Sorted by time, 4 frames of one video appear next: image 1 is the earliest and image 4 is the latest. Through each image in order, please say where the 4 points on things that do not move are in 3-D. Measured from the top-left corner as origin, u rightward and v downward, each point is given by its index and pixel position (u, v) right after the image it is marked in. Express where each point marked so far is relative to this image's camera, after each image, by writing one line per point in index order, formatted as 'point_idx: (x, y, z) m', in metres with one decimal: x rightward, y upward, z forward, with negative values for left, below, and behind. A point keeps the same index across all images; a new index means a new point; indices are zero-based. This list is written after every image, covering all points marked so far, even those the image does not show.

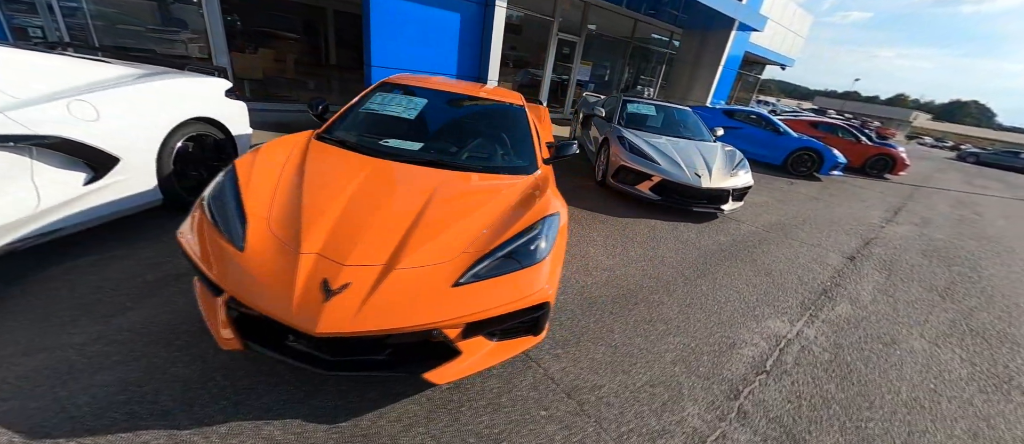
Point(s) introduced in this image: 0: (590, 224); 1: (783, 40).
0: (+0.8, 0.0, +3.8) m
1: (+11.9, +8.1, +16.3) m
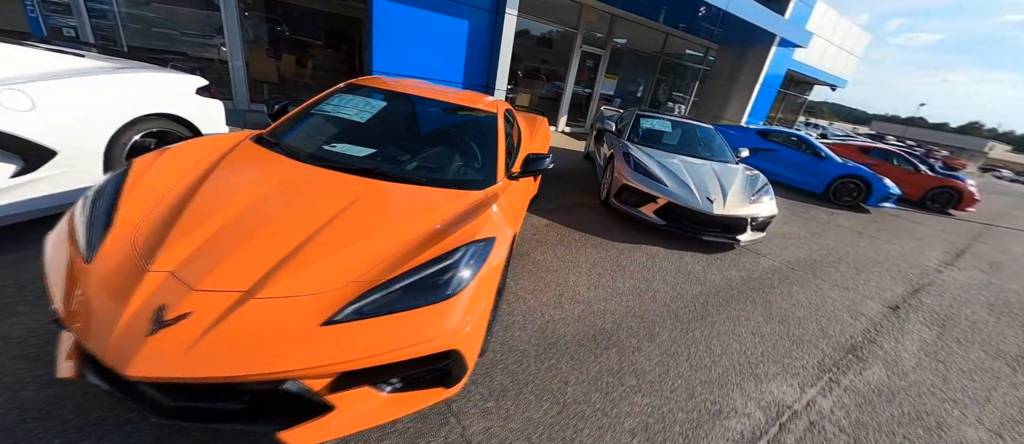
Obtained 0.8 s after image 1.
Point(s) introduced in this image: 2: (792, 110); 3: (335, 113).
0: (+0.6, -0.3, +3.4) m
1: (+13.2, +6.7, +15.2) m
2: (+14.2, +5.7, +18.7) m
3: (-1.2, +0.7, +2.4) m
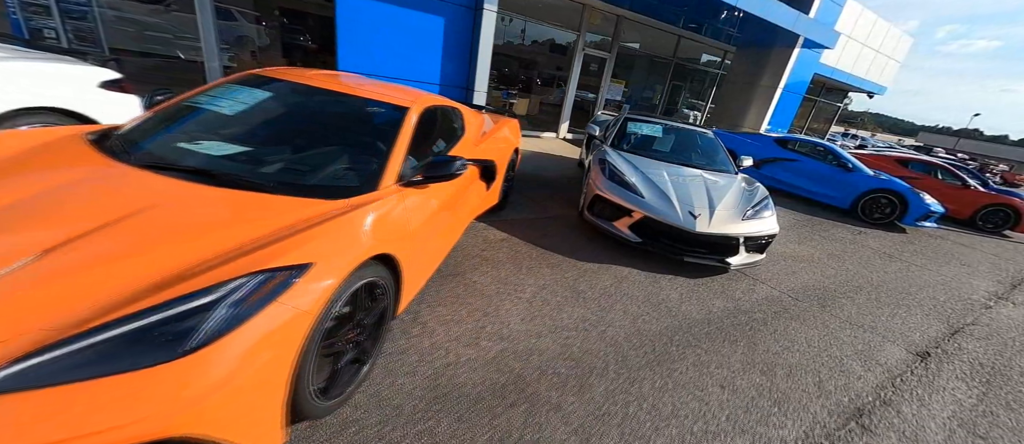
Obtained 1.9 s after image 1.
0: (+0.2, -0.4, +2.9) m
1: (+13.6, +6.0, +14.0) m
2: (+14.8, +4.9, +17.5) m
3: (-1.7, +0.7, +2.1) m
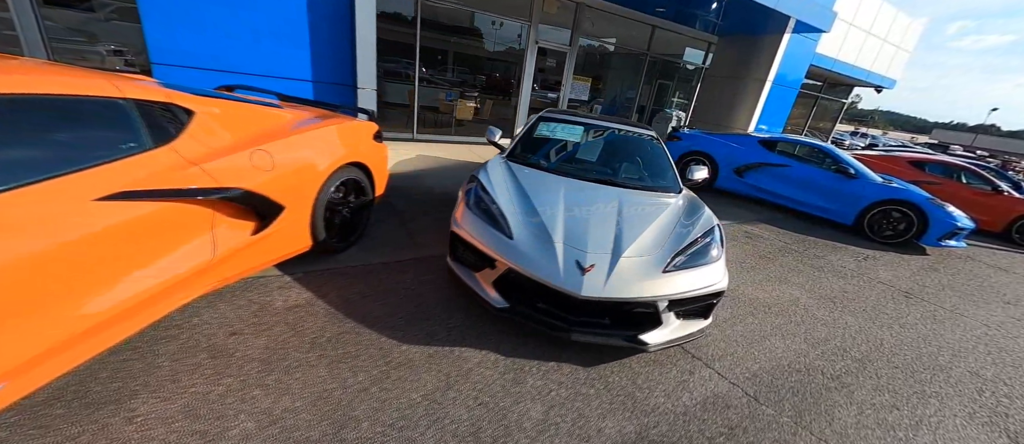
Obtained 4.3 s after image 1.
0: (-1.1, -0.7, +1.7) m
1: (+12.5, +5.8, +12.7) m
2: (+13.7, +4.6, +16.1) m
3: (-2.9, +0.3, +0.9) m
